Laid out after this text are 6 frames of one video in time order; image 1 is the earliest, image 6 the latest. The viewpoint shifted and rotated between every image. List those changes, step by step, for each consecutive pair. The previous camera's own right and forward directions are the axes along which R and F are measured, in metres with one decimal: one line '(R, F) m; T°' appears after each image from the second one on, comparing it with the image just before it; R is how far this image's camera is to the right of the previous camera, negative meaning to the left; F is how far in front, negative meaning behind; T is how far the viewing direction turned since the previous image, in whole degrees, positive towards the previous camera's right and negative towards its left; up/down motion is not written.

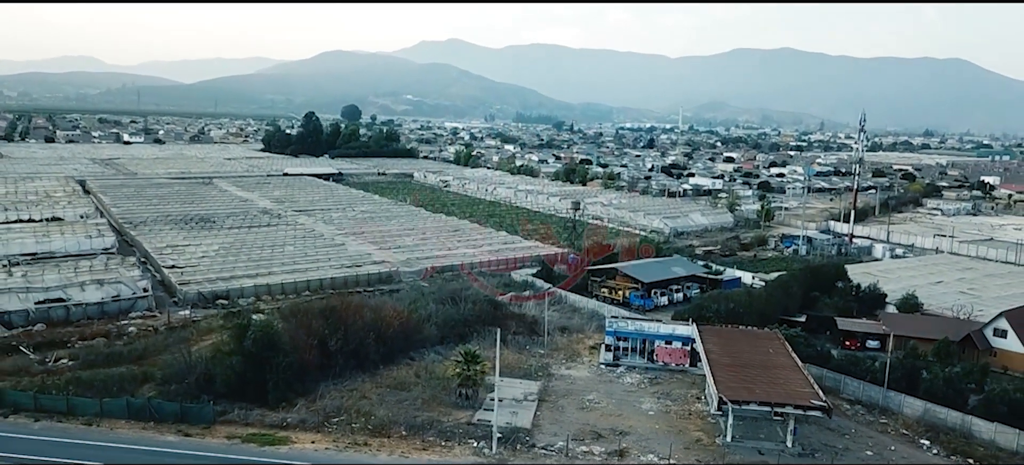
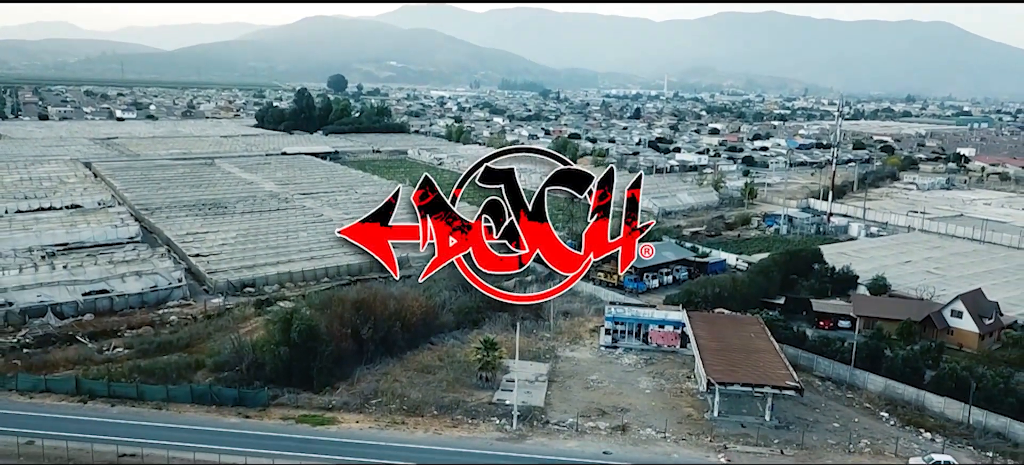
(-0.3, -0.9) m; +1°
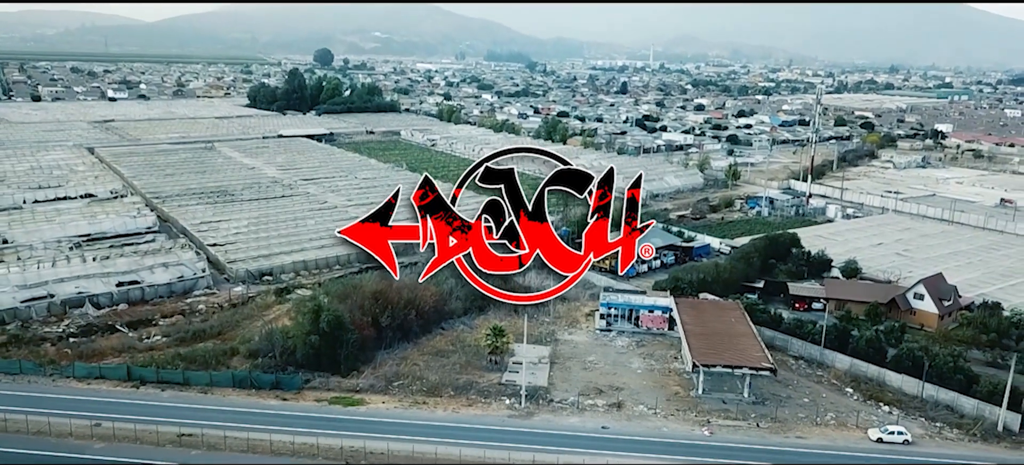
(-0.2, -0.9) m; +1°
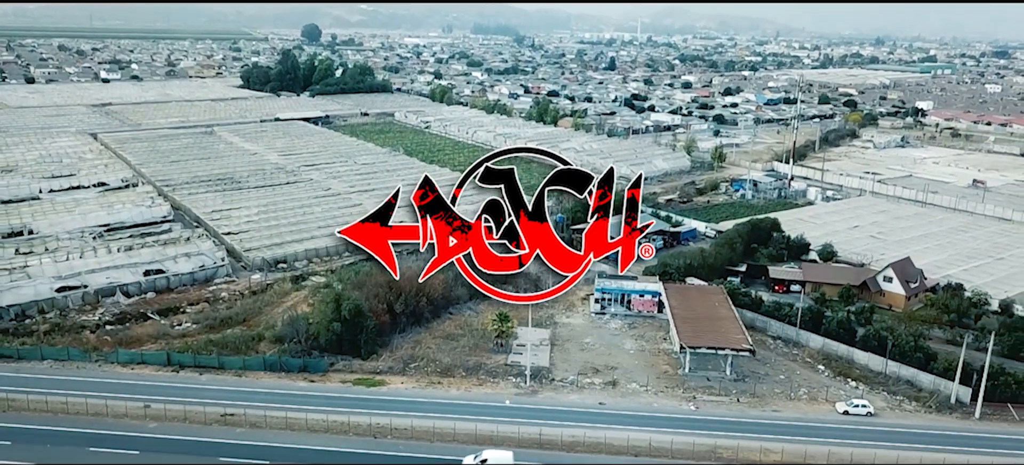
(-0.2, -0.8) m; +1°
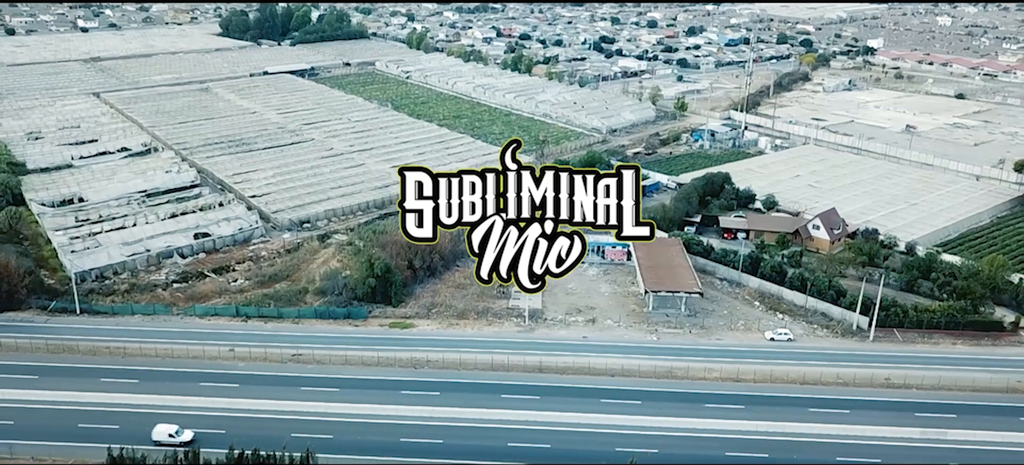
(-0.5, -2.3) m; +3°
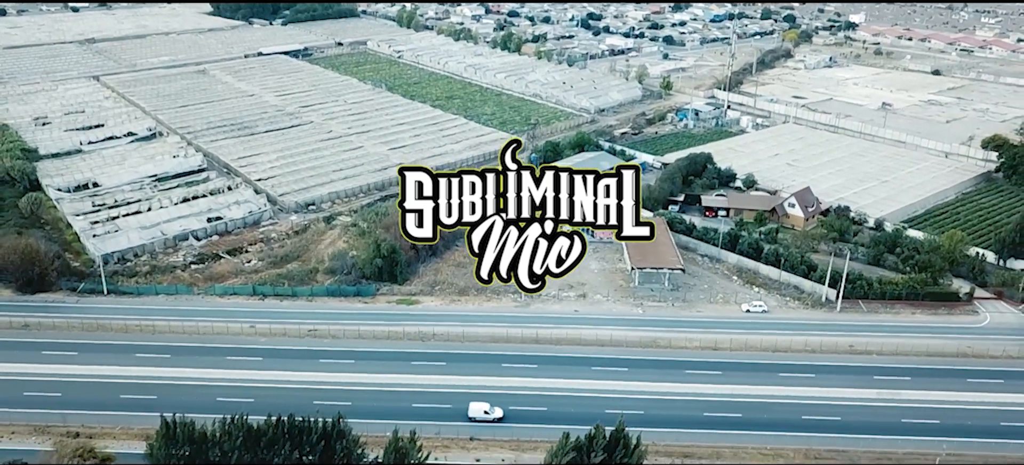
(-0.2, -0.9) m; +1°
